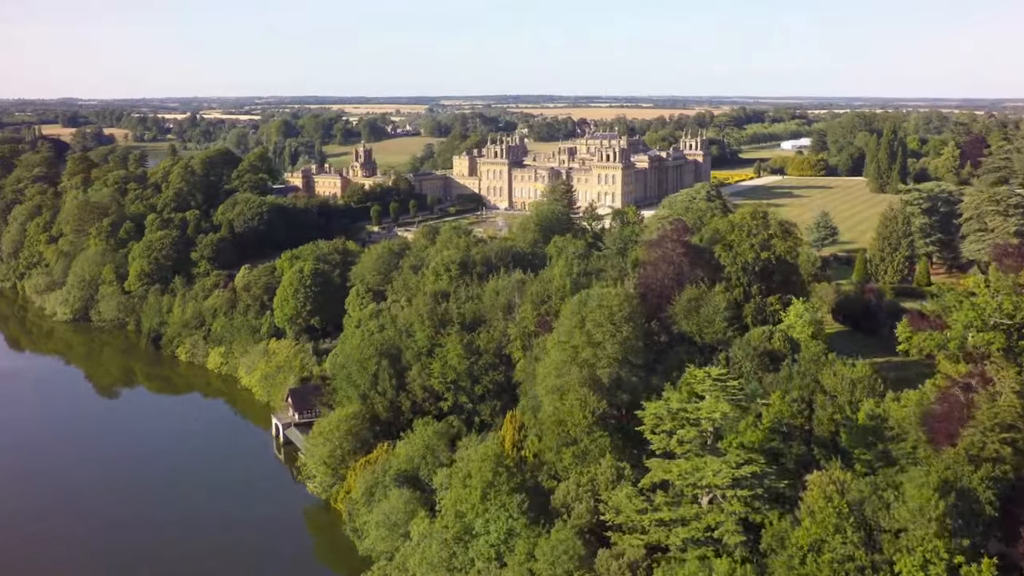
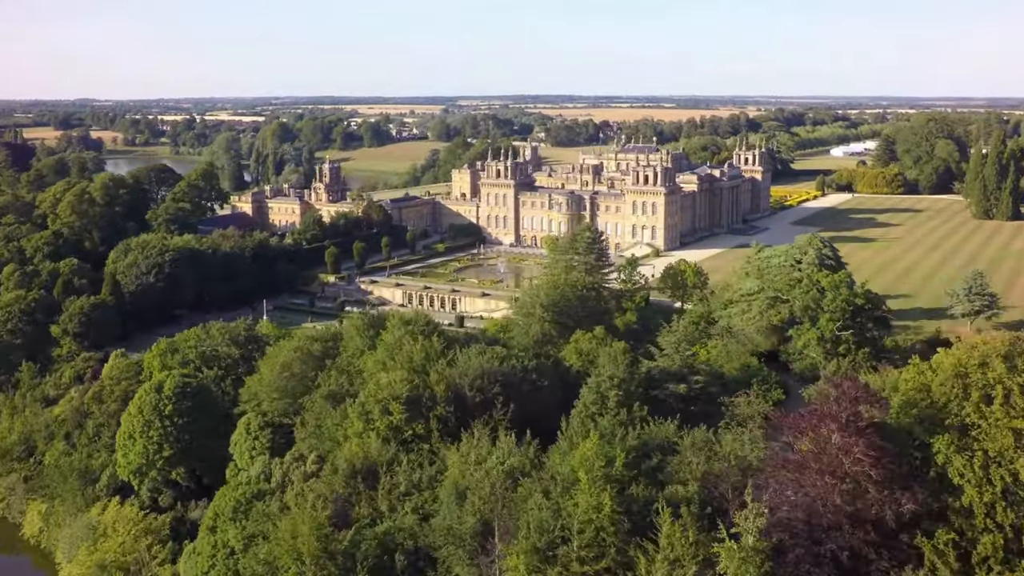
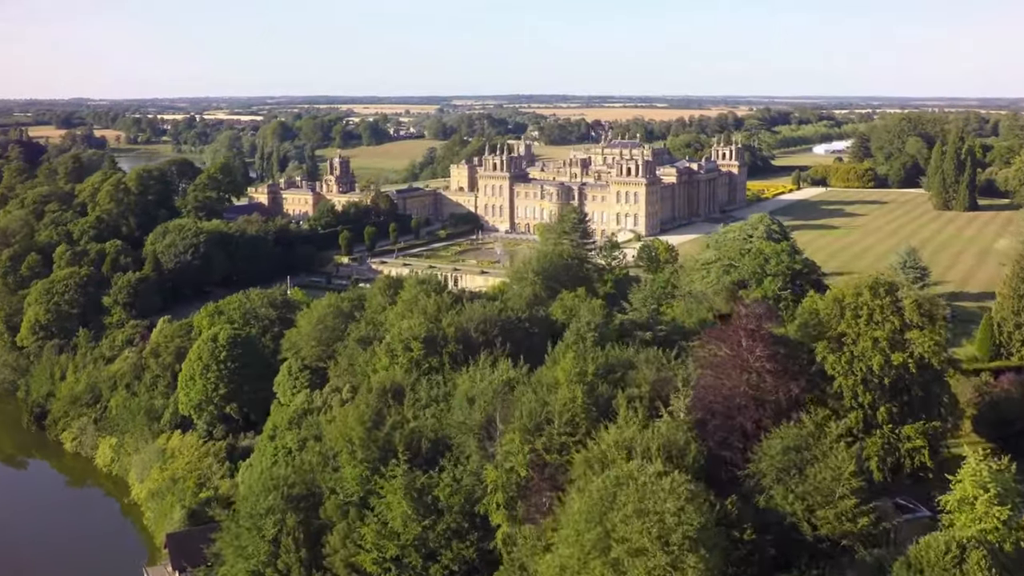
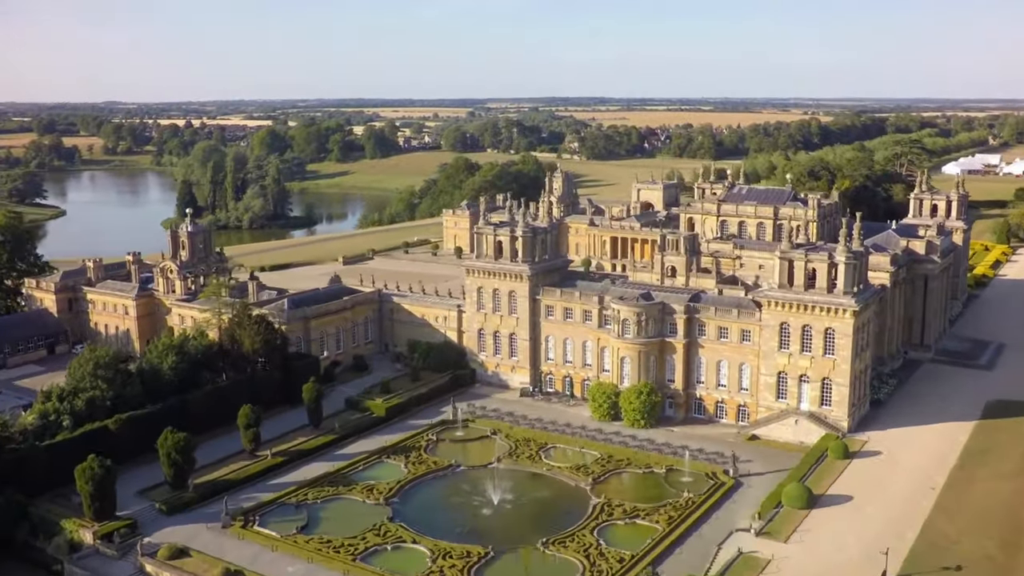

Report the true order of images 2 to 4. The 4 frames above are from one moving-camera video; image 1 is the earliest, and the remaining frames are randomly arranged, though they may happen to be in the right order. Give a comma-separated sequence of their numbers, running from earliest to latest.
3, 2, 4
